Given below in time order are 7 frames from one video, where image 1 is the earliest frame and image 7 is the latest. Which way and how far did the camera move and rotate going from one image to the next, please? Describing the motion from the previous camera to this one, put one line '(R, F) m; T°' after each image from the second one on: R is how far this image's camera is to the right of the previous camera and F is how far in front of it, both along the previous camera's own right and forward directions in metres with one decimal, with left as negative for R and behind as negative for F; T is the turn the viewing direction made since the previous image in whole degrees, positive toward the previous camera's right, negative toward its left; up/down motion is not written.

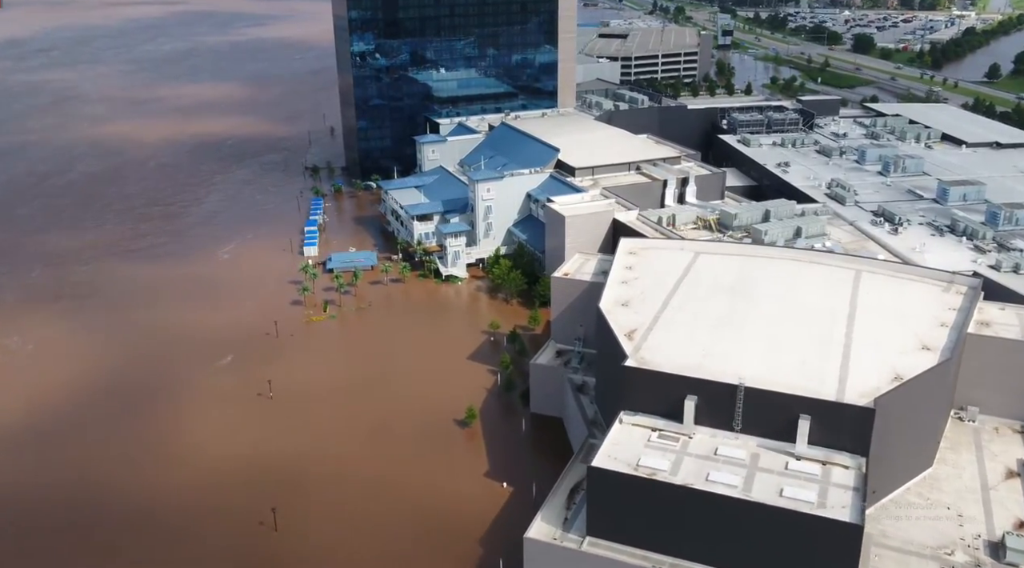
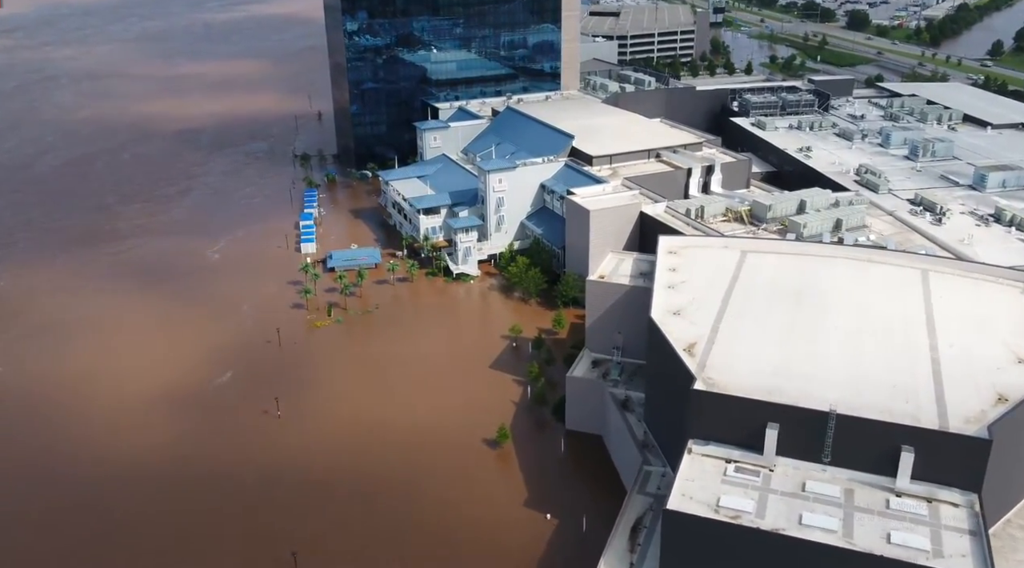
(-2.0, +3.1) m; +1°
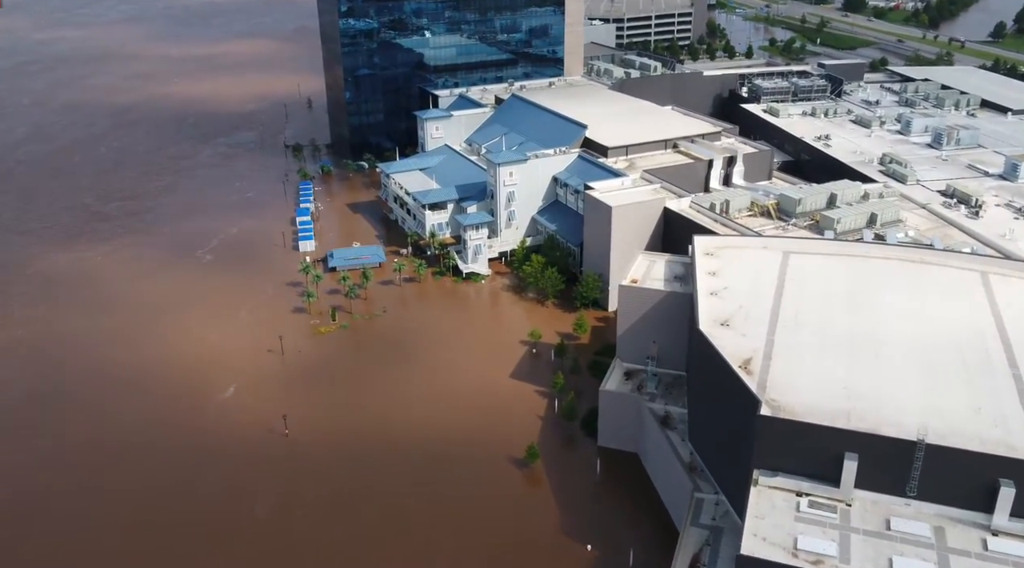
(-1.5, +2.4) m; +1°
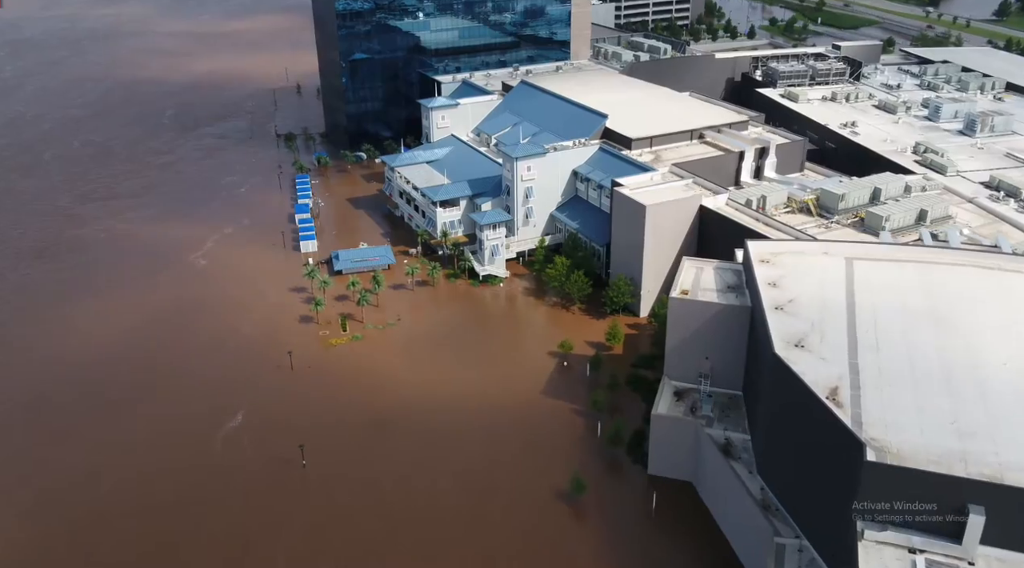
(-1.9, +2.8) m; +1°
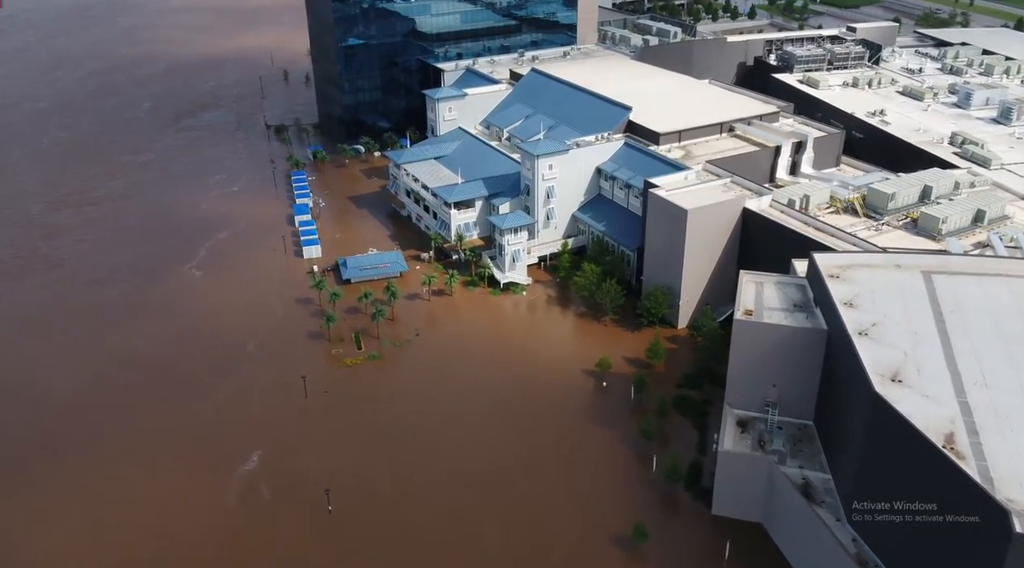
(-2.0, +2.8) m; +2°
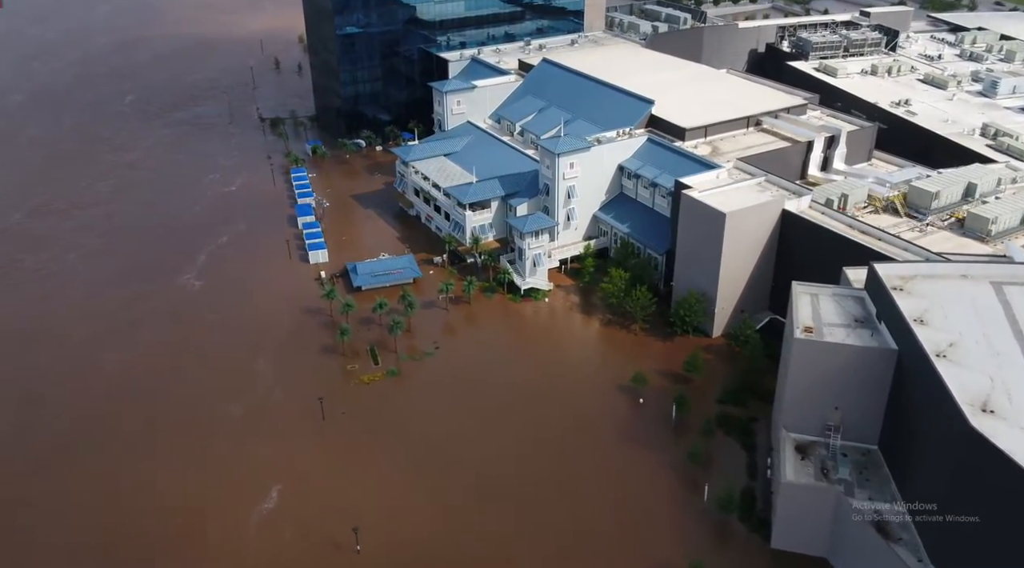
(-1.6, +2.0) m; +1°
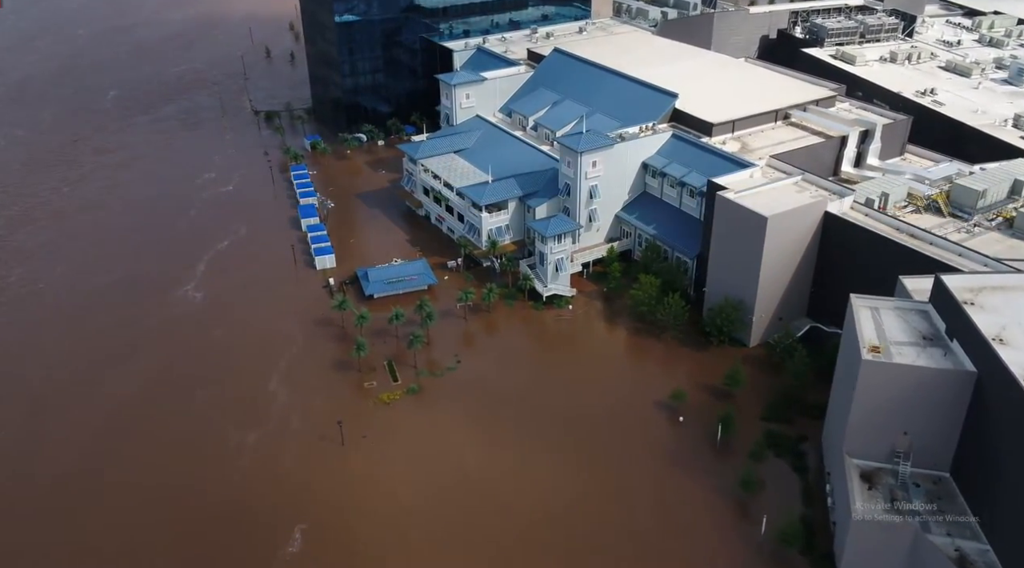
(-1.5, +1.9) m; +1°
